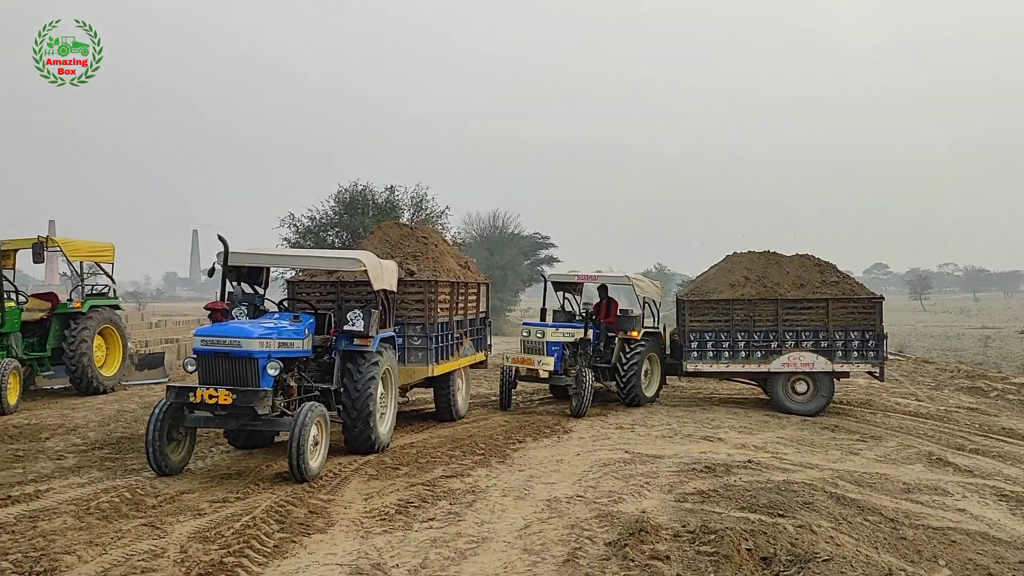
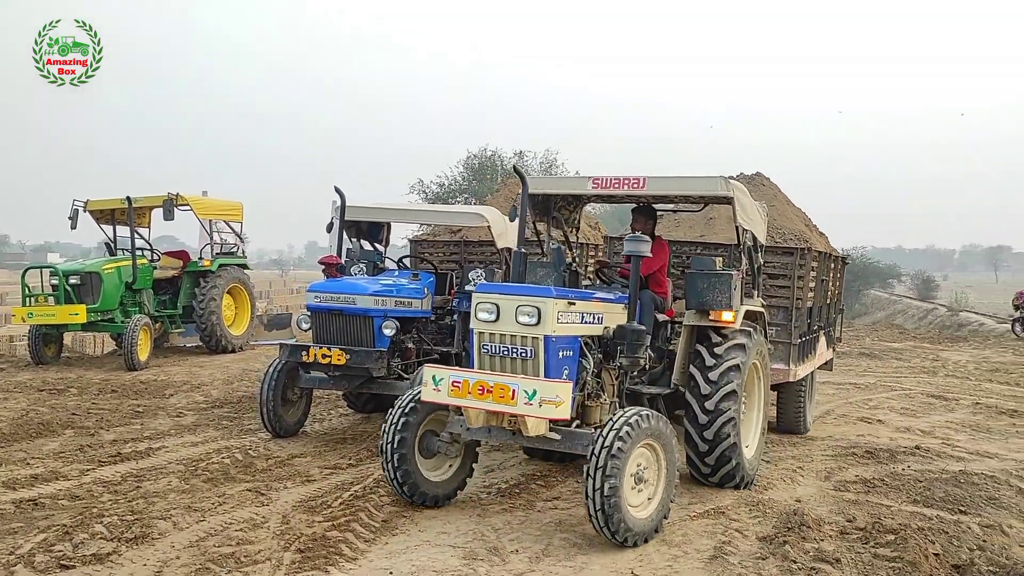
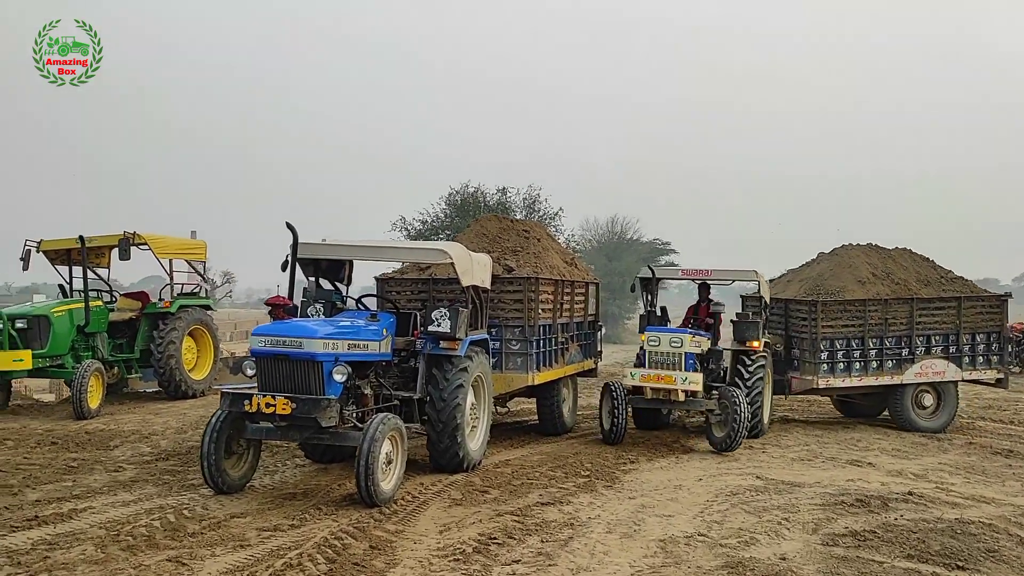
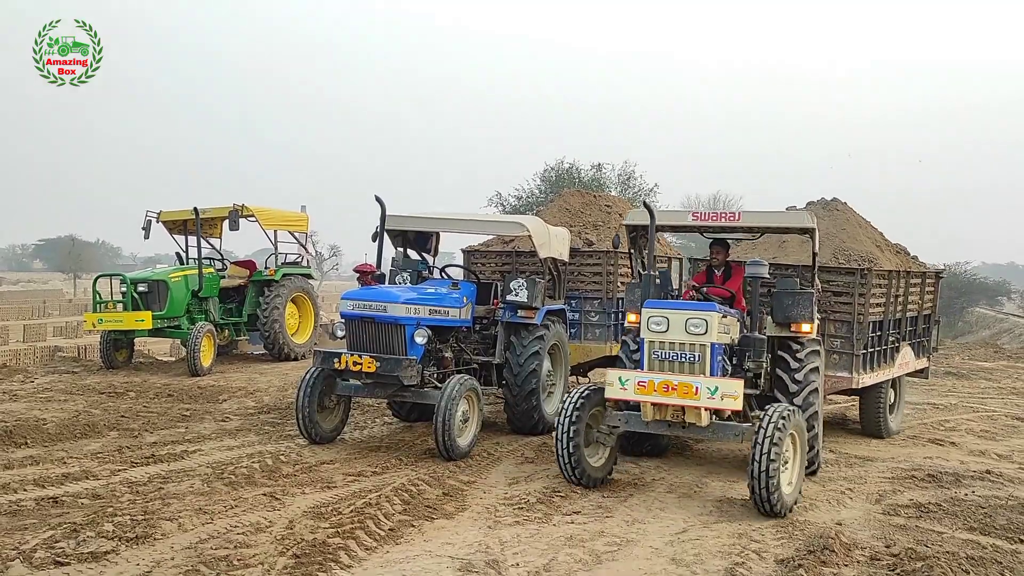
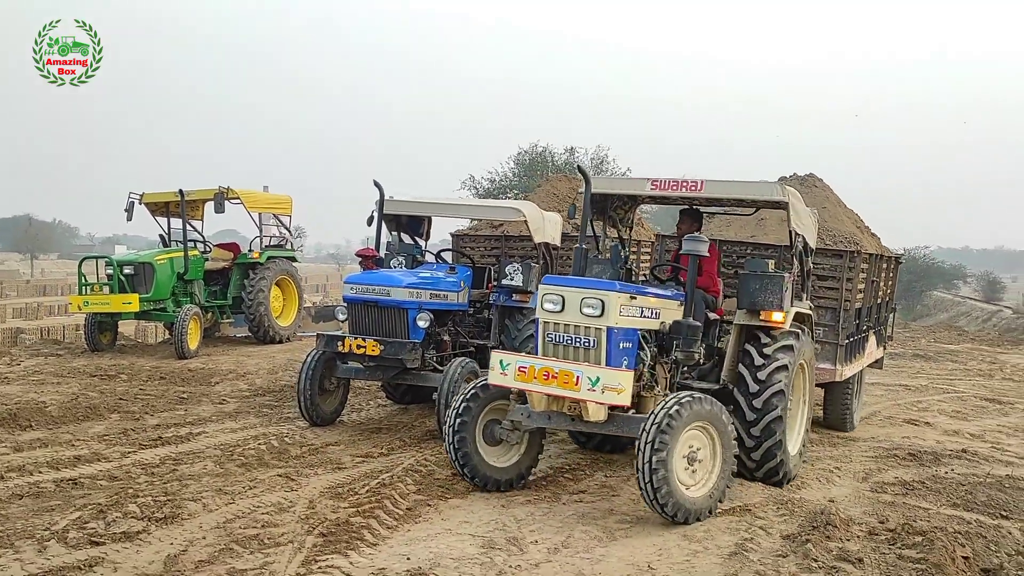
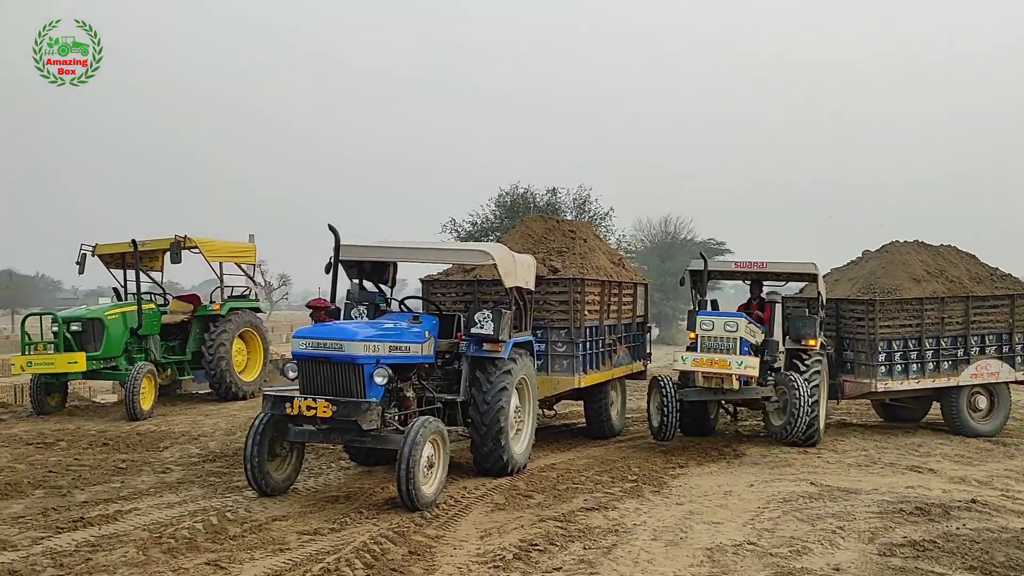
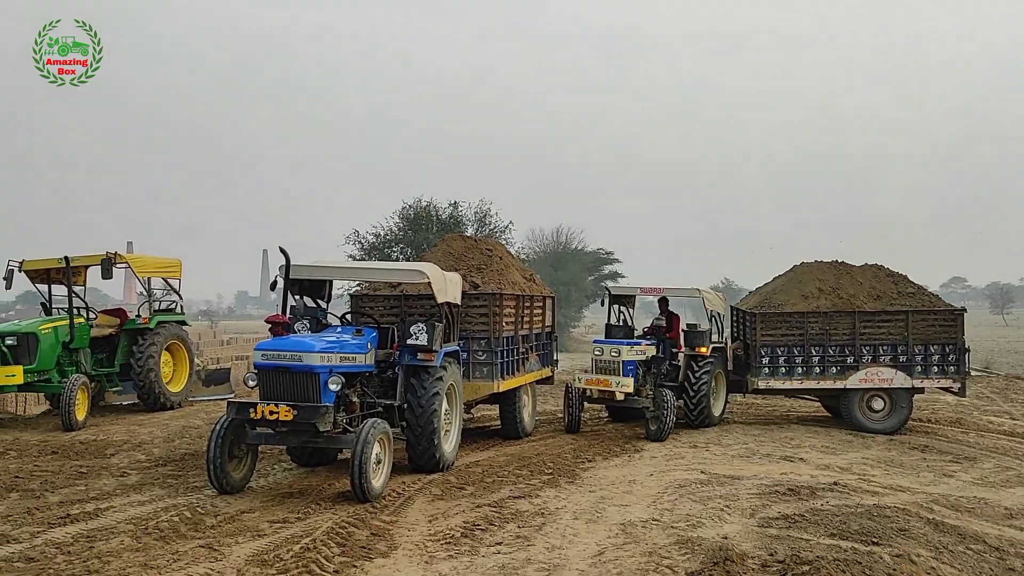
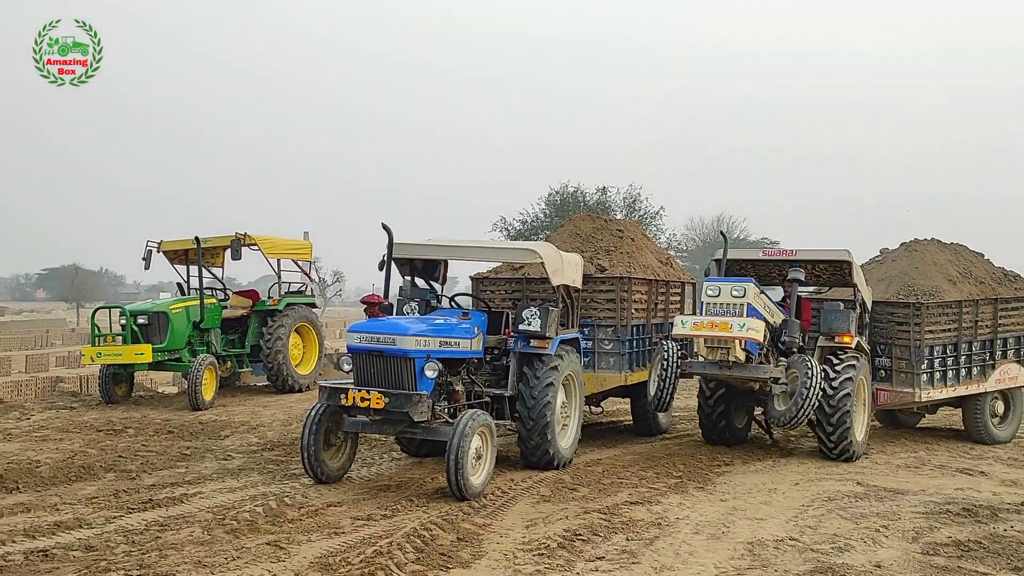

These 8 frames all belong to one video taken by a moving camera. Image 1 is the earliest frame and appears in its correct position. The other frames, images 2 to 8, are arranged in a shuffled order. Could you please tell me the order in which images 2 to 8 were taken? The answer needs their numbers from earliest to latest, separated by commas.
7, 3, 6, 8, 4, 5, 2
